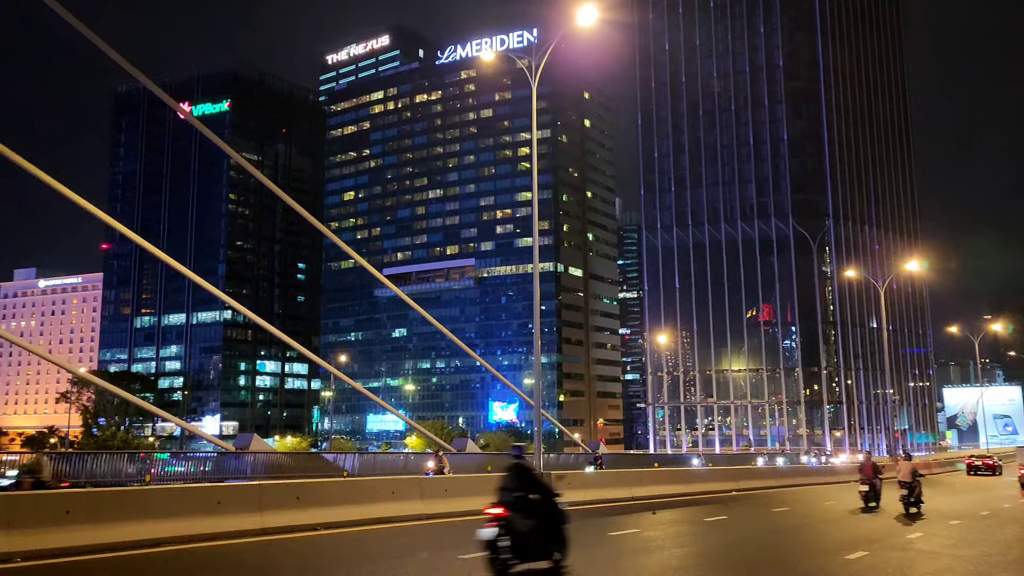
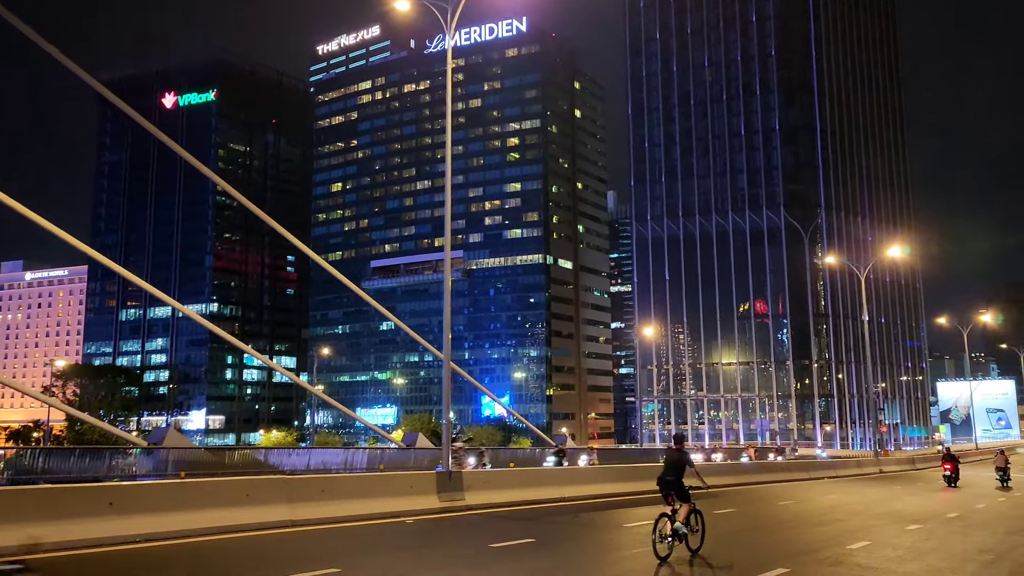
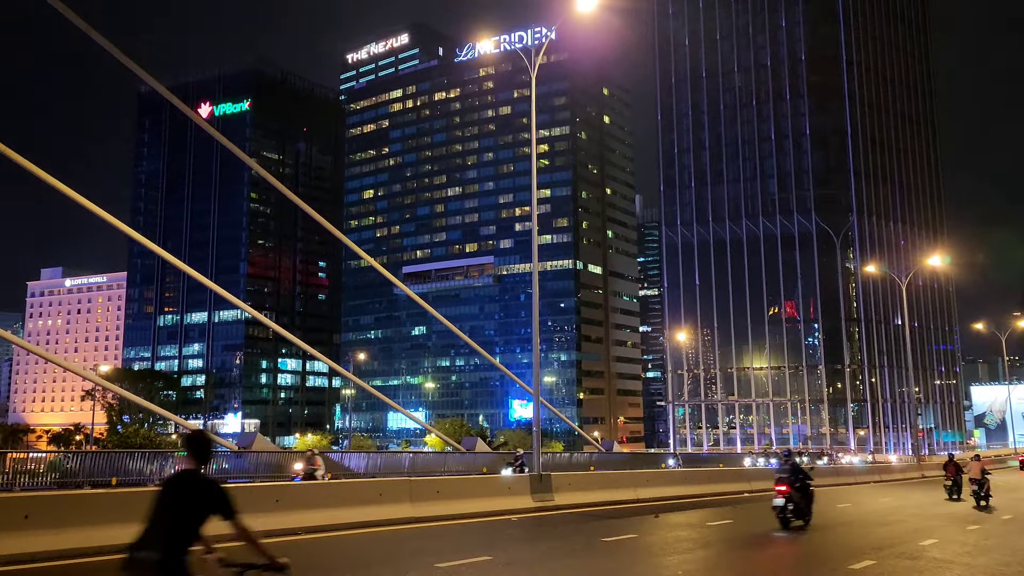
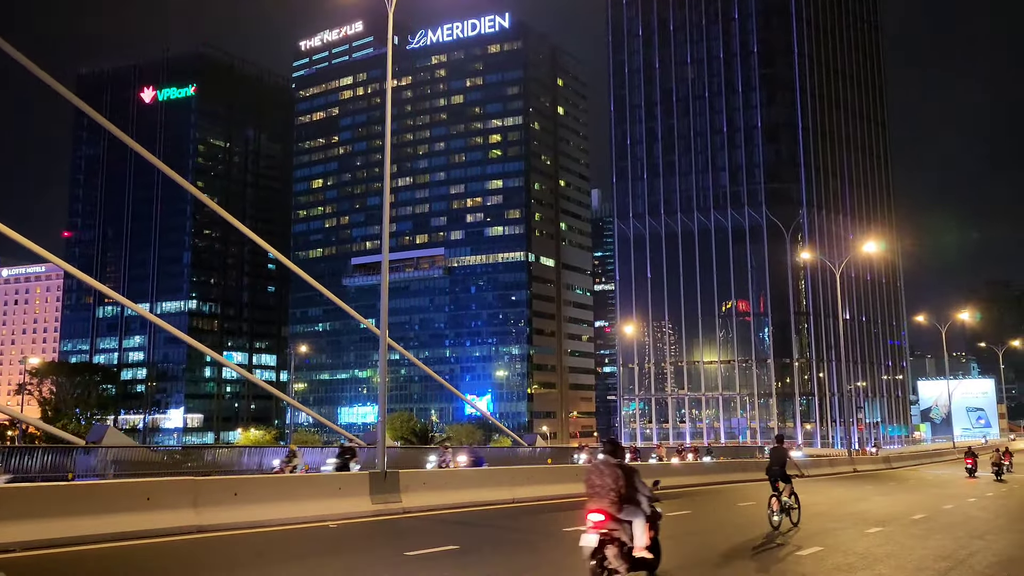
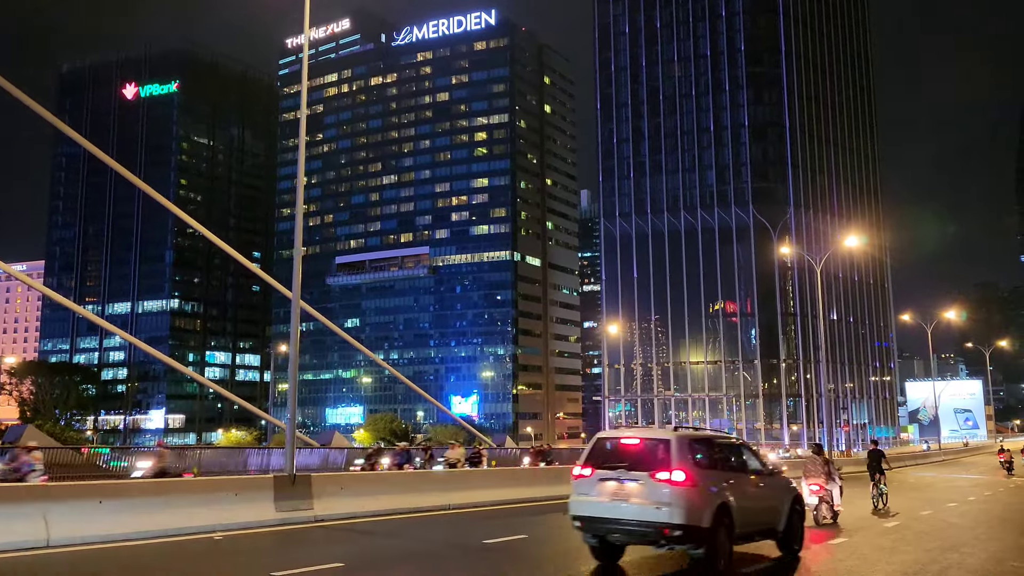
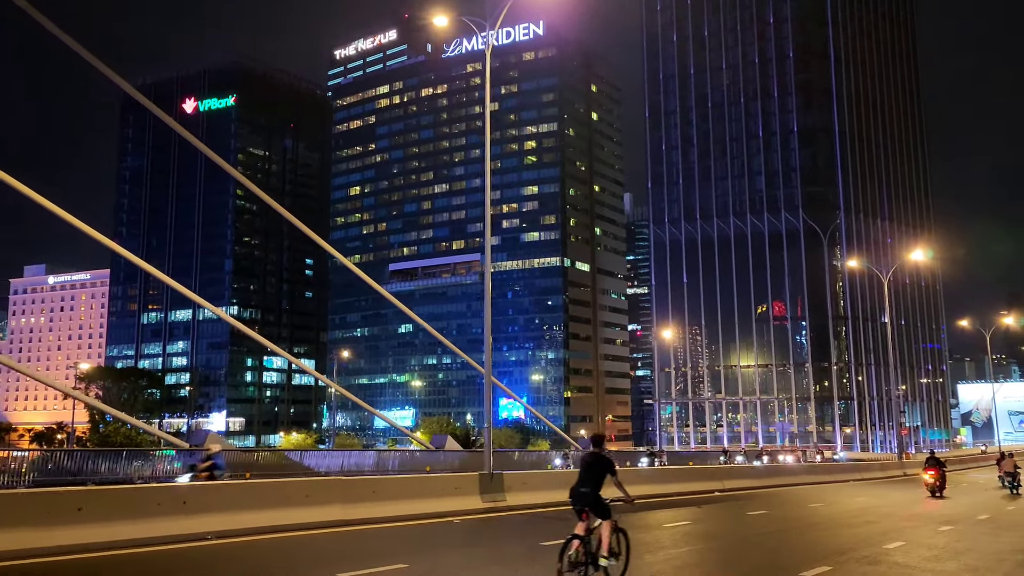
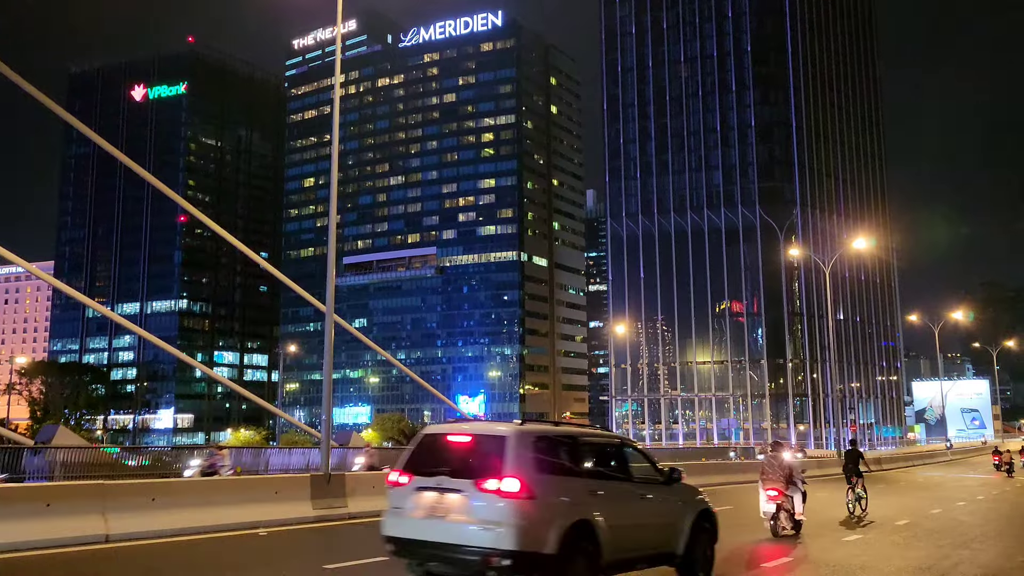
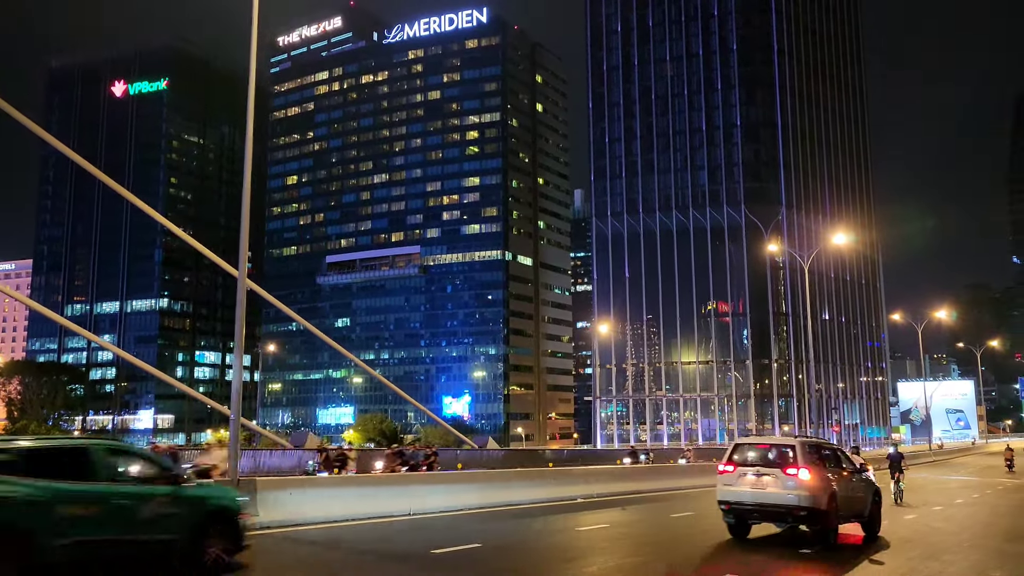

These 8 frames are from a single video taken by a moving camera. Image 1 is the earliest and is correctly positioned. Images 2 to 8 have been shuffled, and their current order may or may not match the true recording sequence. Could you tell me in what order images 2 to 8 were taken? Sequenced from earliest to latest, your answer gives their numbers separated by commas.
3, 6, 2, 4, 7, 5, 8
